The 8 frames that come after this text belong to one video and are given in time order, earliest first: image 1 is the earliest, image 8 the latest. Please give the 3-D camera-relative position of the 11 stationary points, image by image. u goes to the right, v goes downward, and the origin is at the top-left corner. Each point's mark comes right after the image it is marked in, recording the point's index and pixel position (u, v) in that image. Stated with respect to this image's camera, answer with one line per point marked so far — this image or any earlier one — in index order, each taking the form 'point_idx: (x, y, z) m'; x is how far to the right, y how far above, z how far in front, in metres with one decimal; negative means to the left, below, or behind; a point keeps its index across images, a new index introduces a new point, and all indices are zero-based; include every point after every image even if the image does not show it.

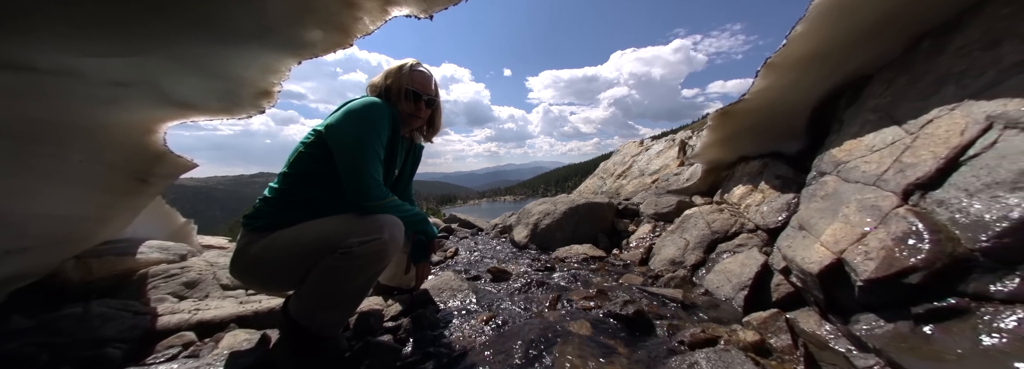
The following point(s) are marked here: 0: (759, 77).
0: (+3.6, +1.6, +3.9) m
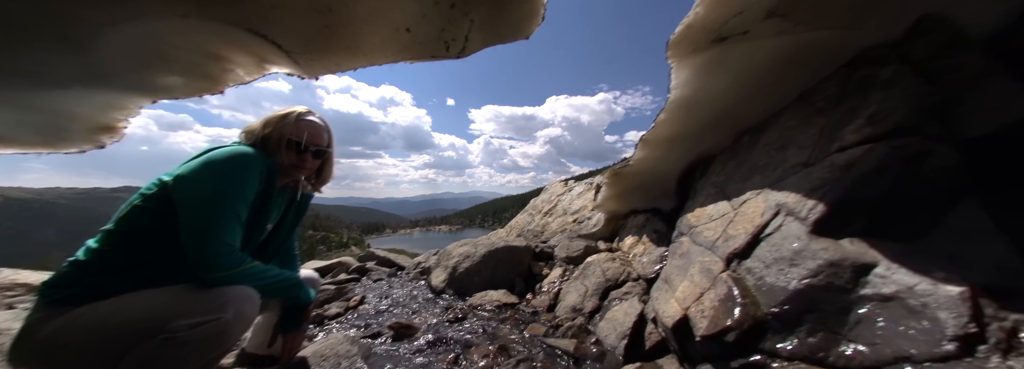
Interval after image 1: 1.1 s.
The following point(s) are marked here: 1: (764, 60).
0: (+2.2, +0.6, +4.6) m
1: (+3.2, +1.5, +3.4) m
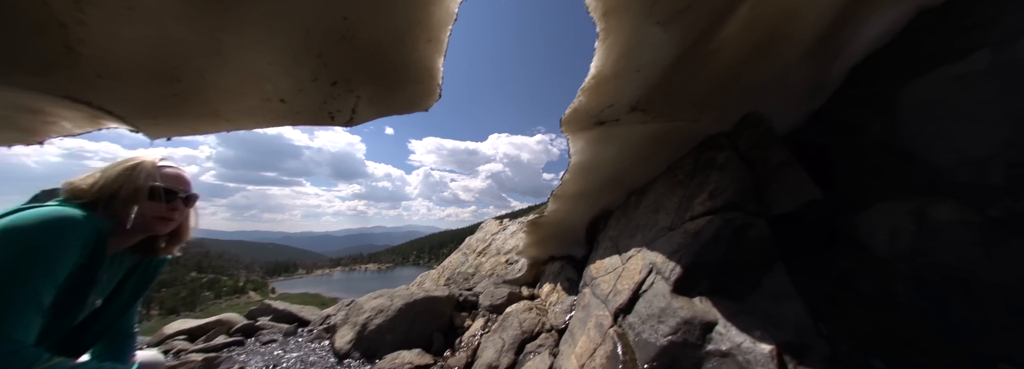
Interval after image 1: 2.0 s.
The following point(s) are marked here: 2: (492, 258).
0: (+0.7, -0.3, +4.9) m
1: (+1.9, +0.7, +4.0) m
2: (-0.7, -2.6, +9.1) m
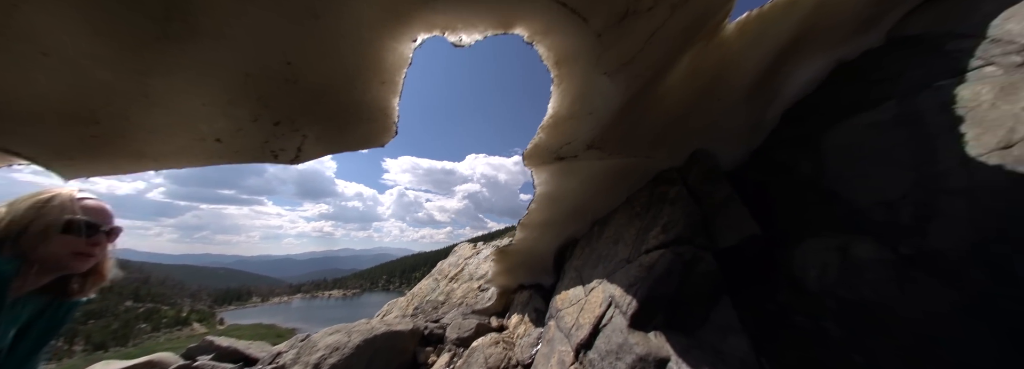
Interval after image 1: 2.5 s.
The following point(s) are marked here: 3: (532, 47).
0: (+0.1, -0.9, +4.9) m
1: (+1.3, +0.2, +4.2) m
2: (-1.6, -3.4, +8.9) m
3: (+0.2, +1.4, +2.7) m
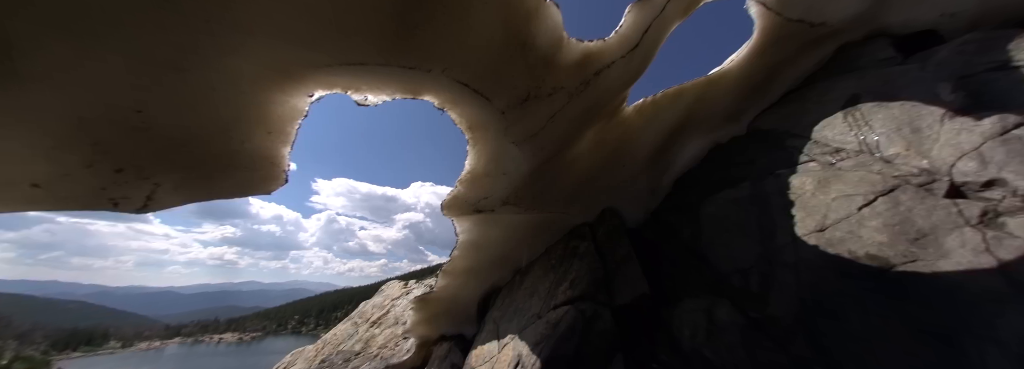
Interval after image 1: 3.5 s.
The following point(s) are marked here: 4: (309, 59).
0: (-1.3, -1.7, +4.7) m
1: (+0.1, -0.7, +4.3) m
2: (-3.9, -4.4, +8.0) m
3: (-0.7, +0.8, +2.8) m
4: (-1.6, +1.0, +2.1) m
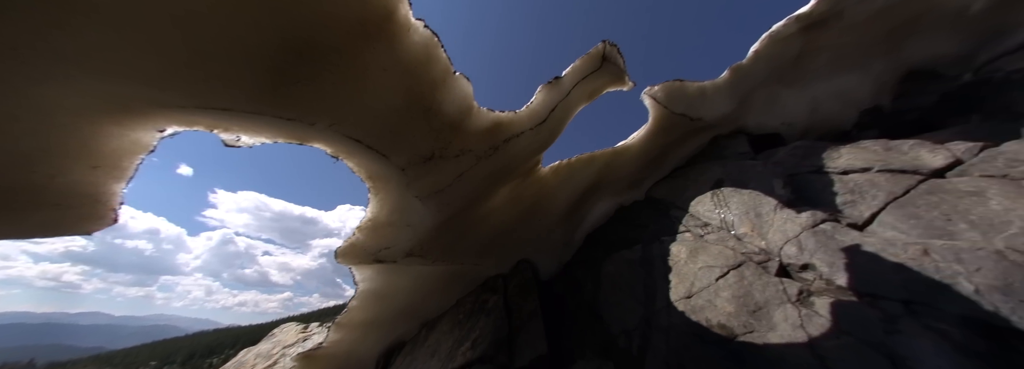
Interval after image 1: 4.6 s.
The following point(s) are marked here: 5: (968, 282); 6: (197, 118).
0: (-2.9, -2.3, +4.1) m
1: (-1.4, -1.4, +4.1) m
2: (-6.2, -5.1, +6.6) m
3: (-1.7, +0.2, +2.7) m
4: (-2.4, +0.6, +1.8) m
5: (+4.1, -0.9, +2.3) m
6: (-2.5, +0.5, +2.1) m
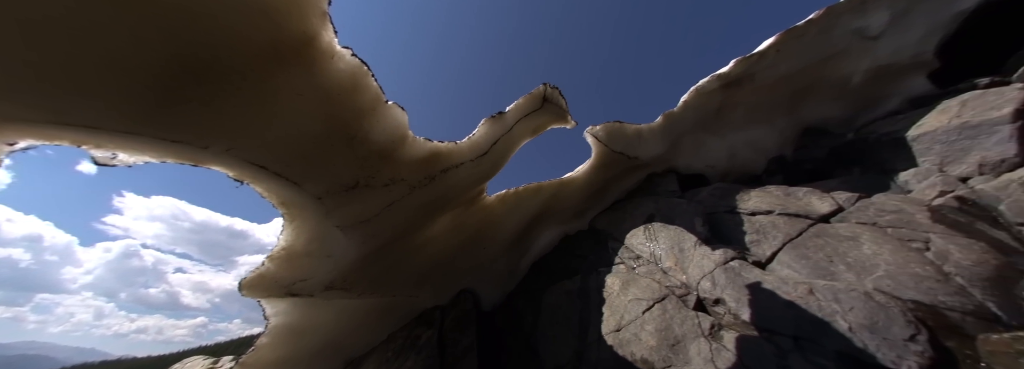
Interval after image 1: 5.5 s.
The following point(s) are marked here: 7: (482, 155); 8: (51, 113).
0: (-3.9, -2.6, +3.6) m
1: (-2.3, -1.8, +3.8) m
2: (-7.6, -5.3, +5.4) m
3: (-2.4, 0.0, +2.4) m
4: (-3.0, +0.4, +1.5) m
5: (+3.4, -1.4, +2.7) m
6: (-3.0, +0.3, +1.7) m
7: (-0.4, +0.4, +3.3) m
8: (-2.8, +0.4, +1.6) m
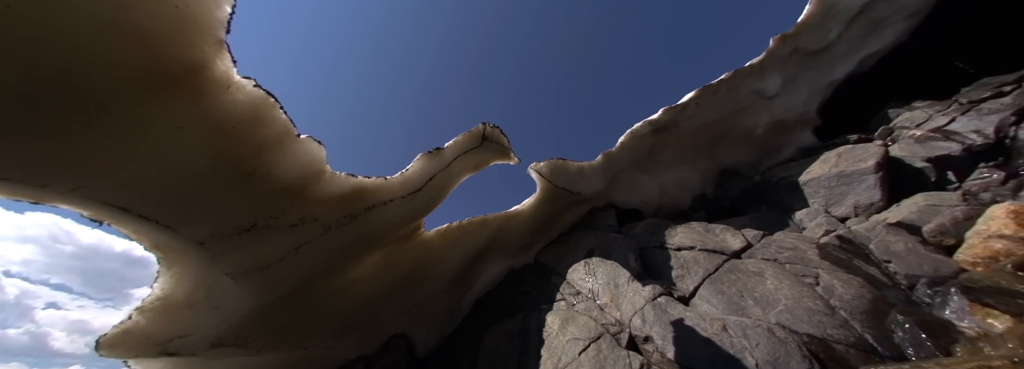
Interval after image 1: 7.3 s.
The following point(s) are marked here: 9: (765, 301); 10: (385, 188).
0: (-4.7, -2.9, +2.8) m
1: (-3.2, -2.2, +3.3) m
2: (-8.7, -5.7, +3.9) m
3: (-3.1, -0.3, +2.0) m
4: (-3.5, +0.2, +1.1) m
5: (+2.6, -1.9, +2.9) m
6: (-3.6, +0.1, +1.3) m
7: (-1.2, -0.1, +3.2) m
8: (-3.4, +0.2, +1.2) m
9: (+3.3, -1.5, +3.5) m
10: (-1.4, 0.0, +2.9) m
